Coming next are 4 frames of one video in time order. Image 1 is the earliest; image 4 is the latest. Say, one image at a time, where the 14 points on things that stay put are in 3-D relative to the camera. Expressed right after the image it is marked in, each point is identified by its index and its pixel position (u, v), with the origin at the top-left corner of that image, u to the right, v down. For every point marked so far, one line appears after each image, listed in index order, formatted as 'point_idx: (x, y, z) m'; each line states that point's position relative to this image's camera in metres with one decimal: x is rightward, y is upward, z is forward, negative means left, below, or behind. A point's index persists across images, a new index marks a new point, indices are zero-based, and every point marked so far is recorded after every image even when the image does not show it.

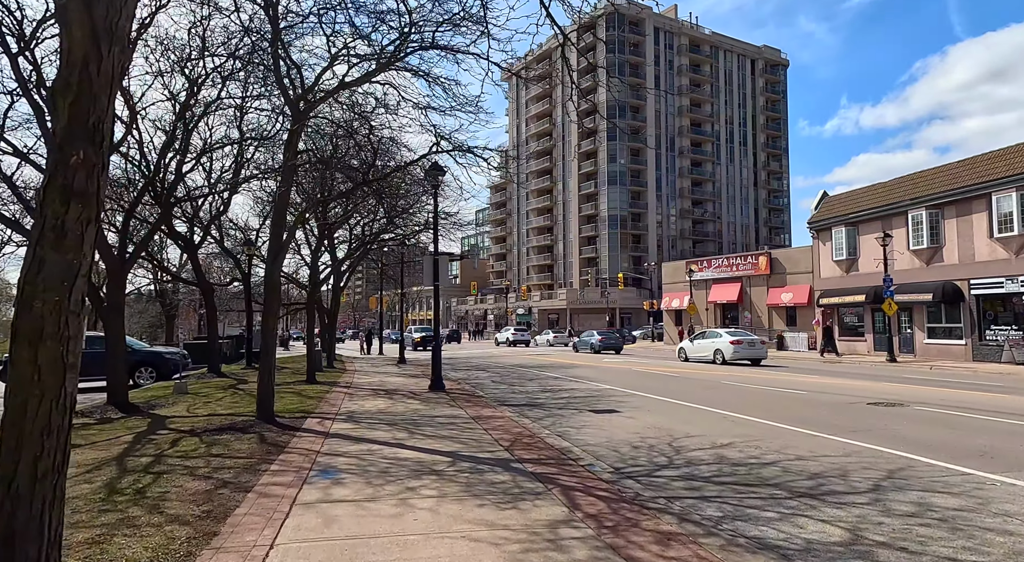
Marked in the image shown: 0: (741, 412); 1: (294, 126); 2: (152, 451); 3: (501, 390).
0: (+3.9, -2.2, +11.9) m
1: (-3.4, +2.5, +10.7) m
2: (-4.1, -1.9, +7.9) m
3: (-0.3, -2.7, +17.1) m
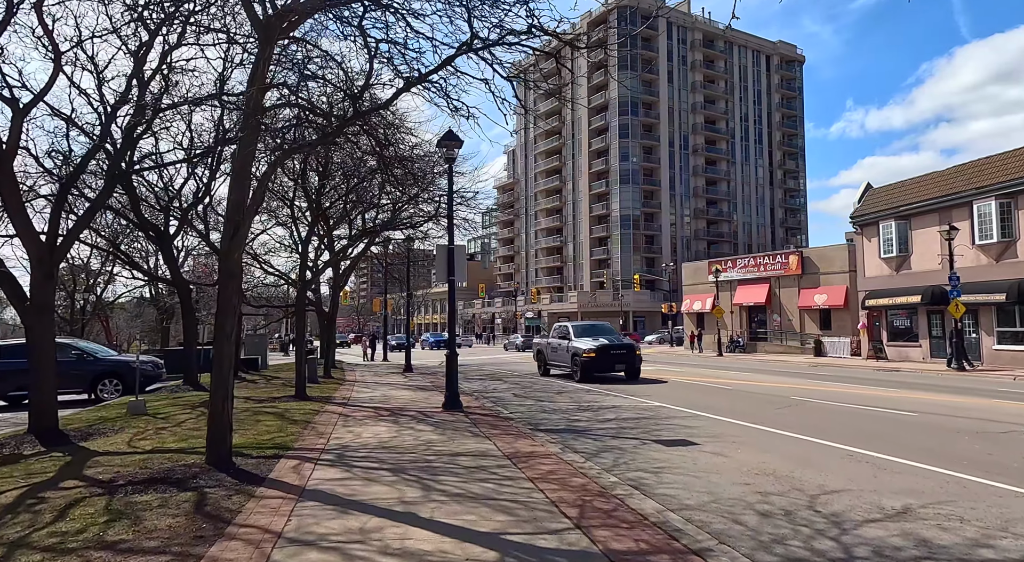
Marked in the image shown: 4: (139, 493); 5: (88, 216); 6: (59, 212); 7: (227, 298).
0: (+4.5, -2.1, +8.9) m
1: (-2.8, +2.6, +7.8) m
2: (-3.5, -1.8, +4.9) m
3: (+0.3, -2.6, +14.2) m
4: (-3.4, -1.9, +6.3) m
5: (-6.7, +1.0, +11.0) m
6: (-7.2, +1.1, +11.1) m
7: (-3.0, -0.2, +7.4) m
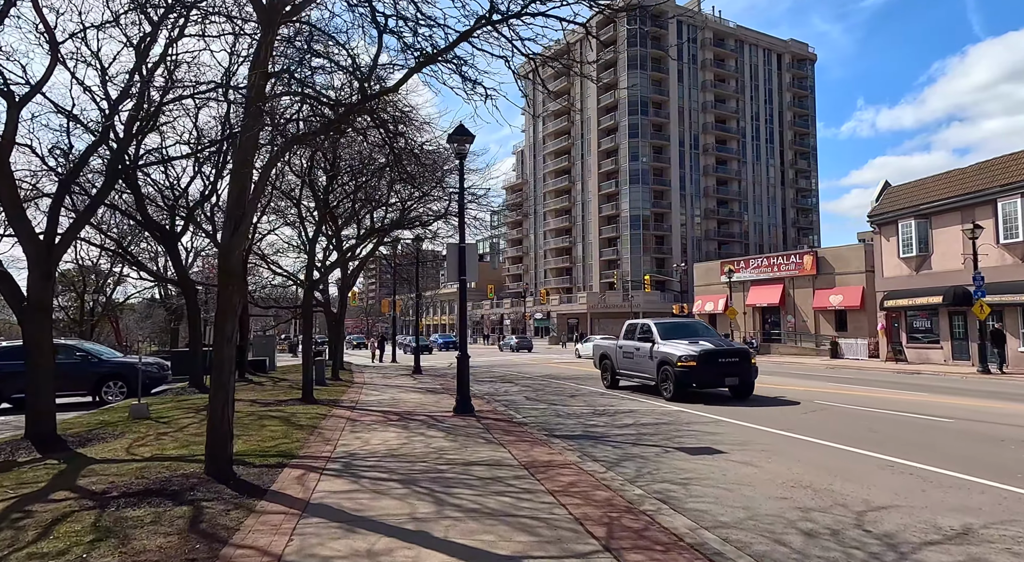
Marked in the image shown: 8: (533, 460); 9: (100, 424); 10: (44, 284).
0: (+4.7, -2.1, +8.4) m
1: (-2.6, +2.6, +7.4) m
2: (-3.4, -1.8, +4.5) m
3: (+0.6, -2.6, +13.7) m
4: (-3.2, -1.9, +5.8) m
5: (-6.5, +1.0, +10.7) m
6: (-7.0, +1.1, +10.7) m
7: (-2.9, -0.2, +7.0) m
8: (+0.2, -2.1, +8.0) m
9: (-7.0, -2.4, +11.8) m
10: (-6.8, 0.0, +10.0) m
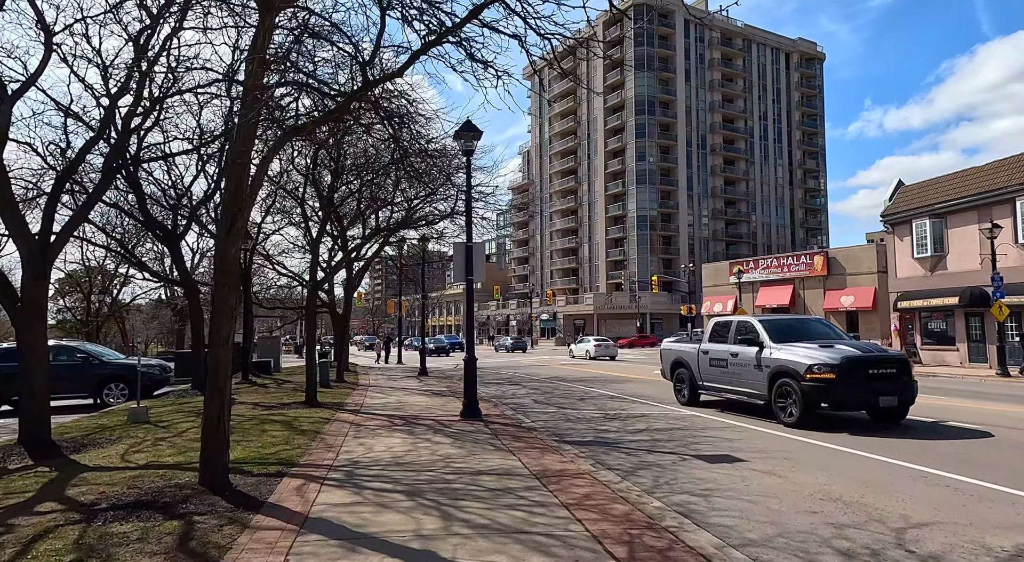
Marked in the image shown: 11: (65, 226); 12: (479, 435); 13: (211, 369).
0: (+4.8, -2.1, +7.9) m
1: (-2.5, +2.6, +7.0) m
2: (-3.3, -1.8, +4.1) m
3: (+0.8, -2.6, +13.3) m
4: (-3.1, -1.9, +5.5) m
5: (-6.4, +1.0, +10.3) m
6: (-6.9, +1.1, +10.4) m
7: (-2.8, -0.2, +6.6) m
8: (+0.4, -2.1, +7.6) m
9: (-6.9, -2.4, +11.5) m
10: (-6.6, 0.0, +9.7) m
11: (-6.5, +0.8, +10.2) m
12: (-0.5, -2.3, +10.3) m
13: (-2.8, -0.8, +6.5) m
